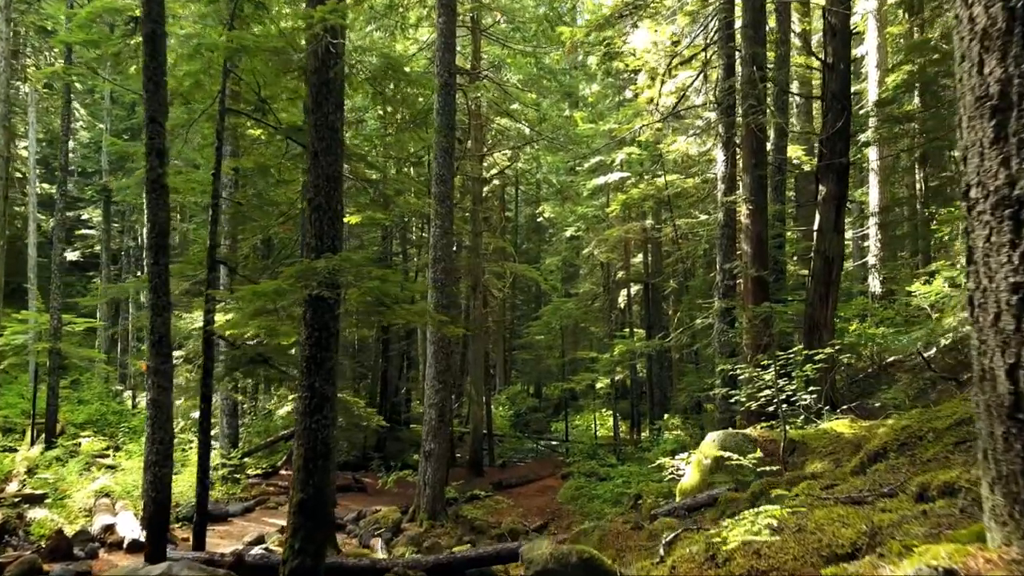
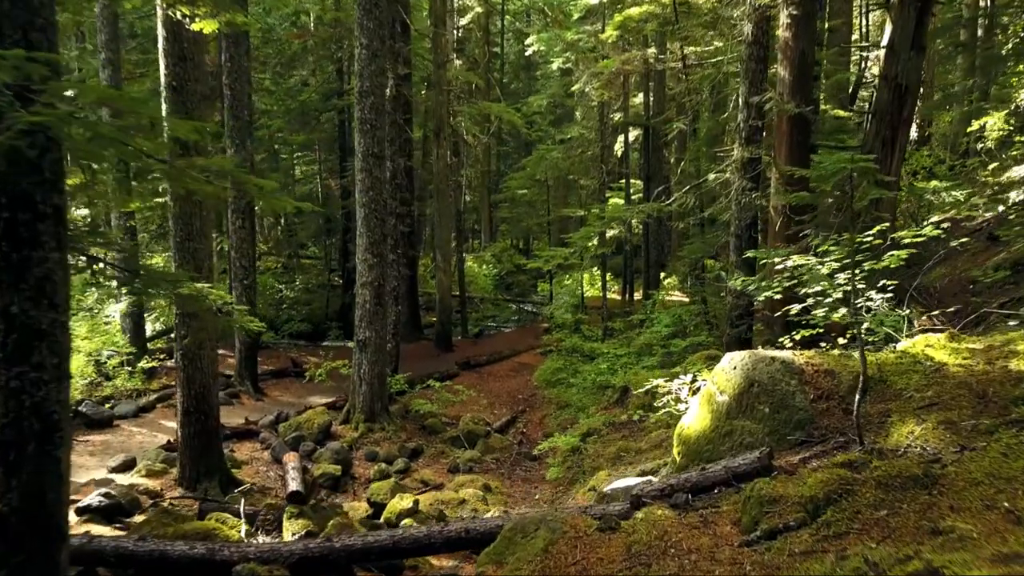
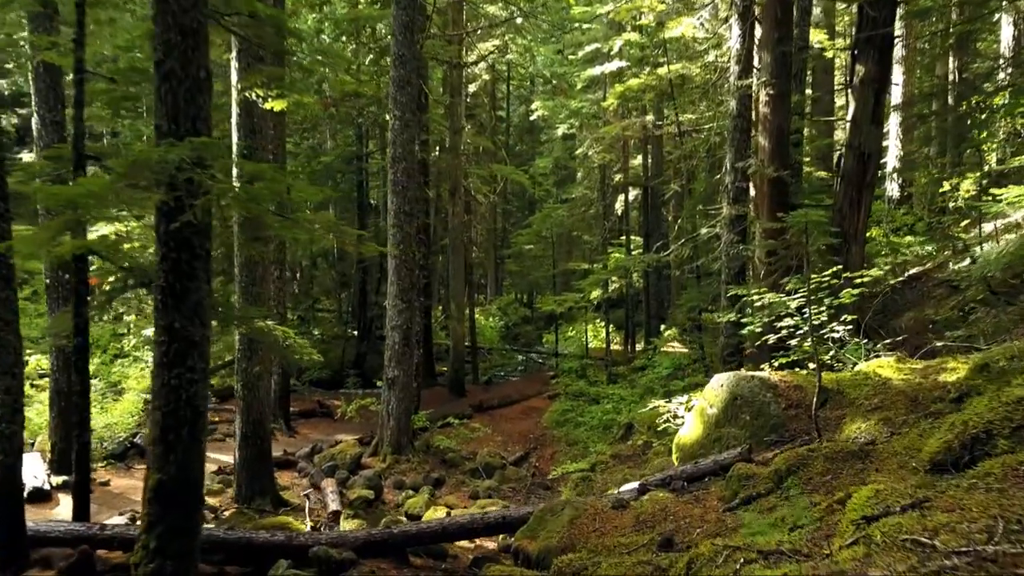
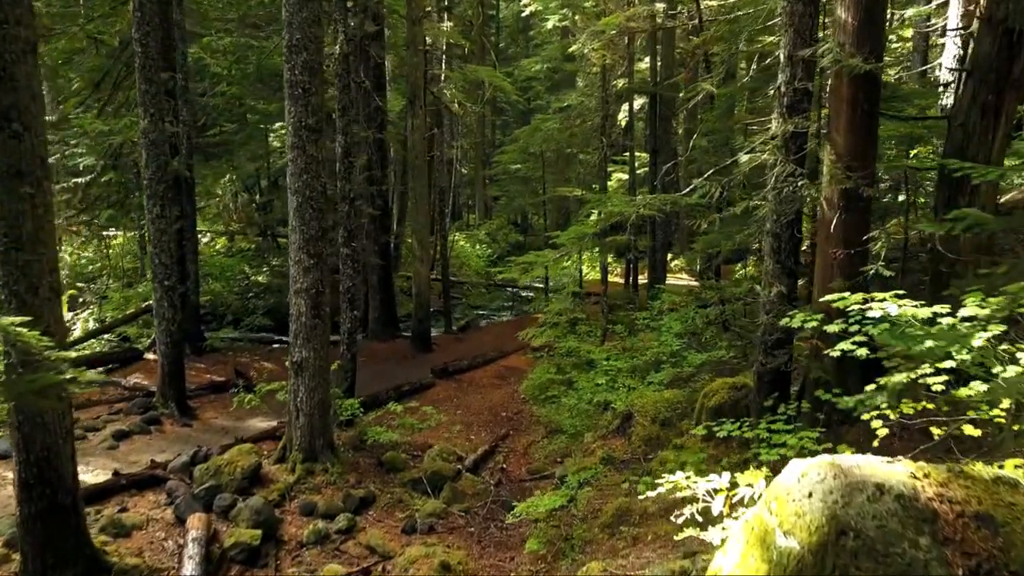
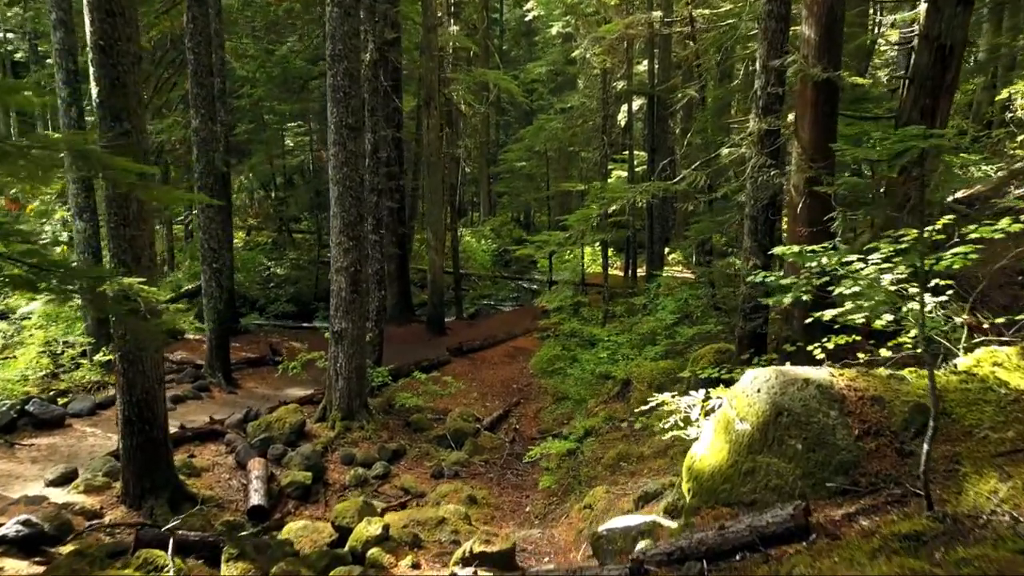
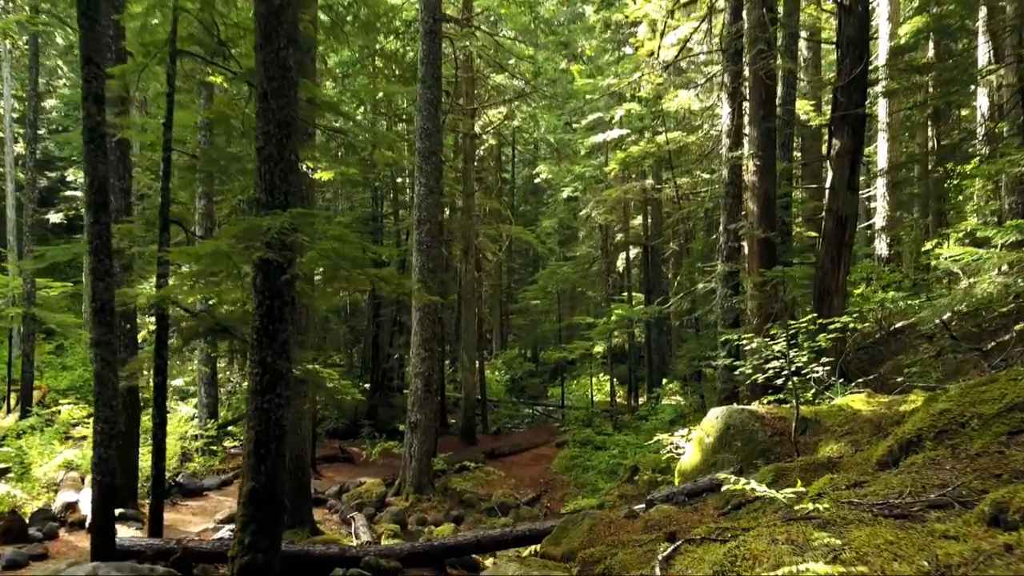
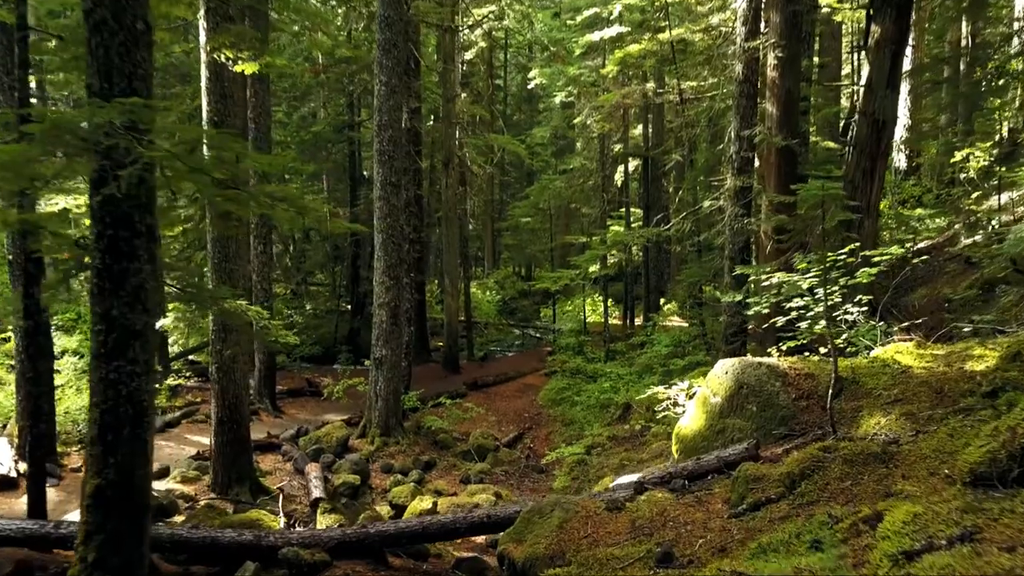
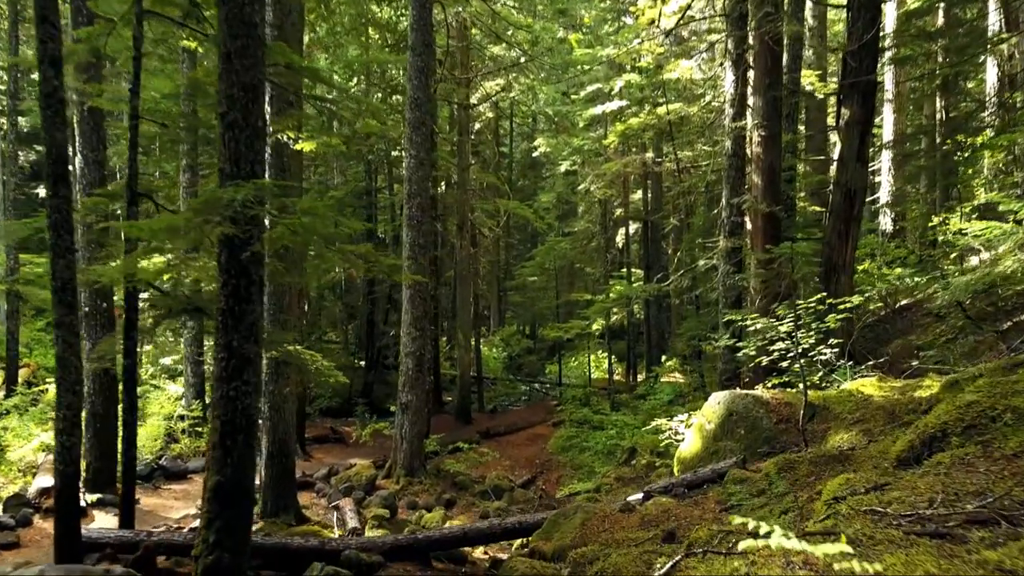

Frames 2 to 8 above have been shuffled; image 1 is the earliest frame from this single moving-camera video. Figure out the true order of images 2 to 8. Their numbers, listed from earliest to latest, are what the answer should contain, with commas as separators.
6, 8, 3, 7, 2, 5, 4
